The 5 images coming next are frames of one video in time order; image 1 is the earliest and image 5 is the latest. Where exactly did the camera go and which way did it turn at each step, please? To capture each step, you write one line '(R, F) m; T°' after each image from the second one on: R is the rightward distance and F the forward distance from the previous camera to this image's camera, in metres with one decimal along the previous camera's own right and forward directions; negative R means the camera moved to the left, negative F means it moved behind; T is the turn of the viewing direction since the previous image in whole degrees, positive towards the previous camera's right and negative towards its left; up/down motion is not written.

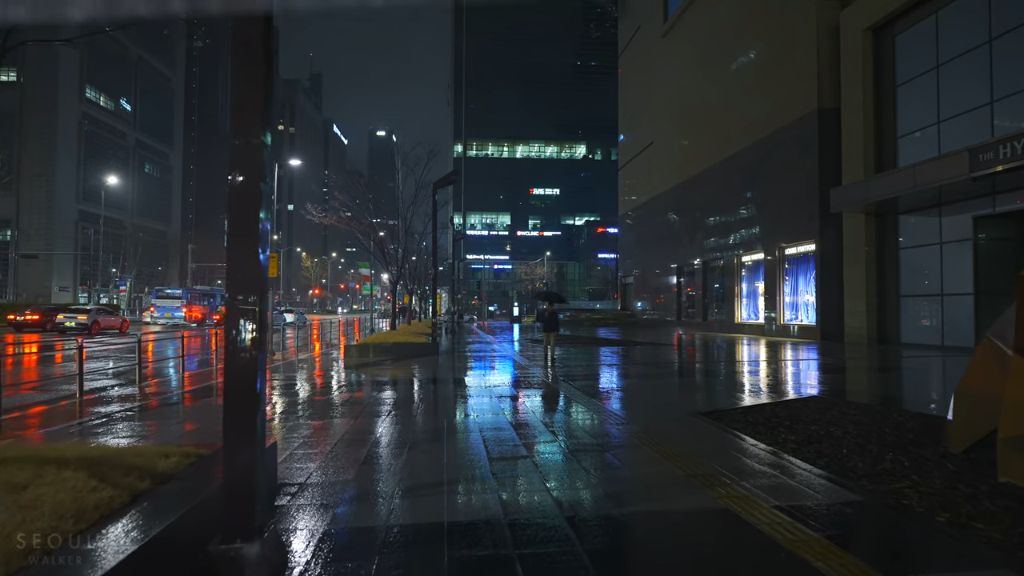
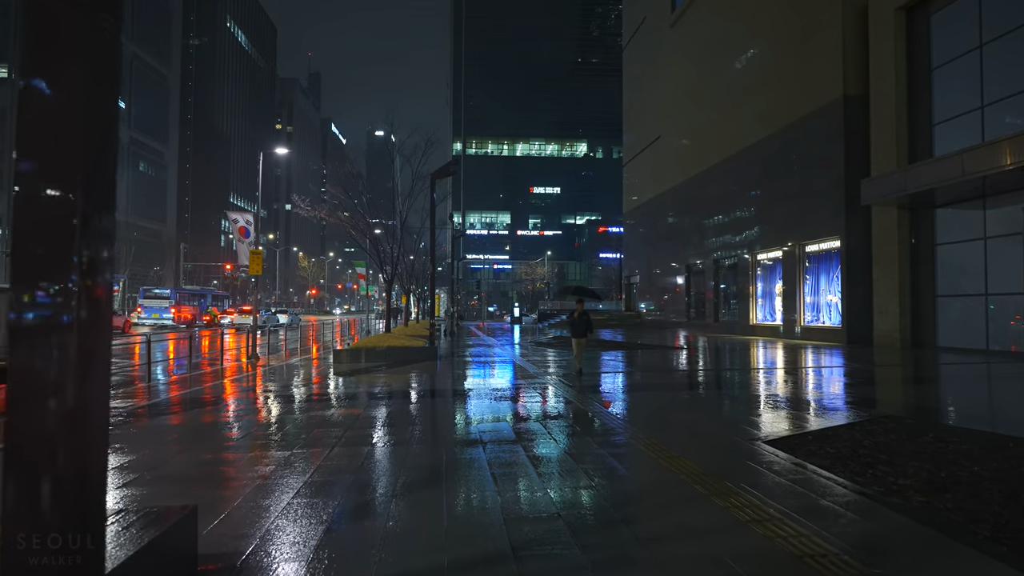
(-0.2, +1.5) m; 0°
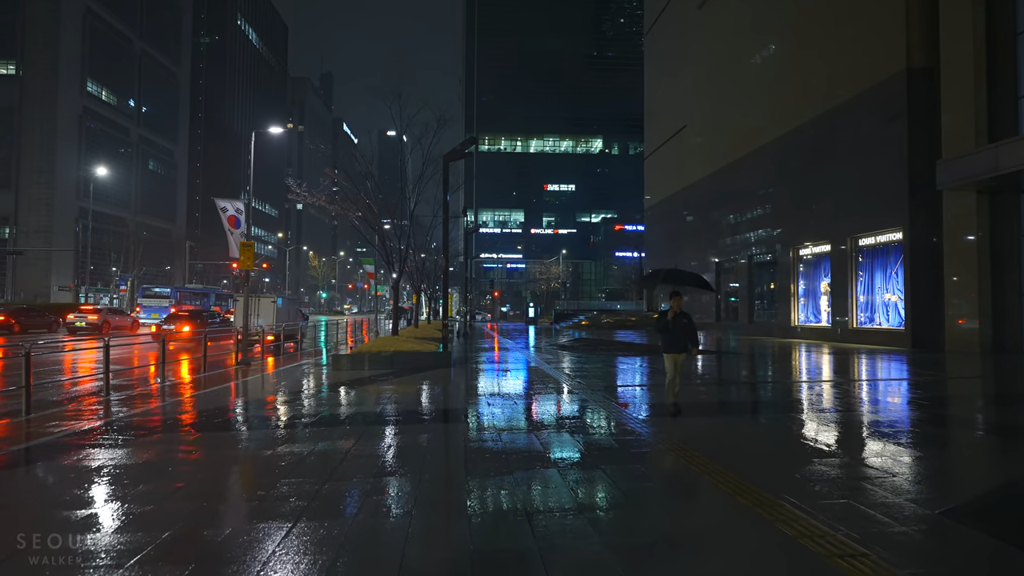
(-0.3, +2.2) m; -1°
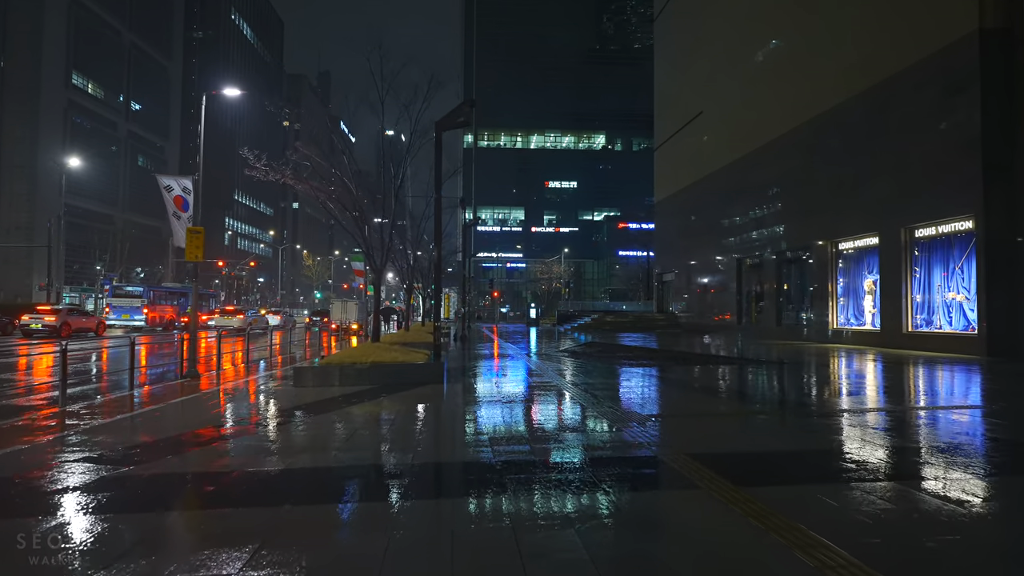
(-0.2, +2.9) m; 0°
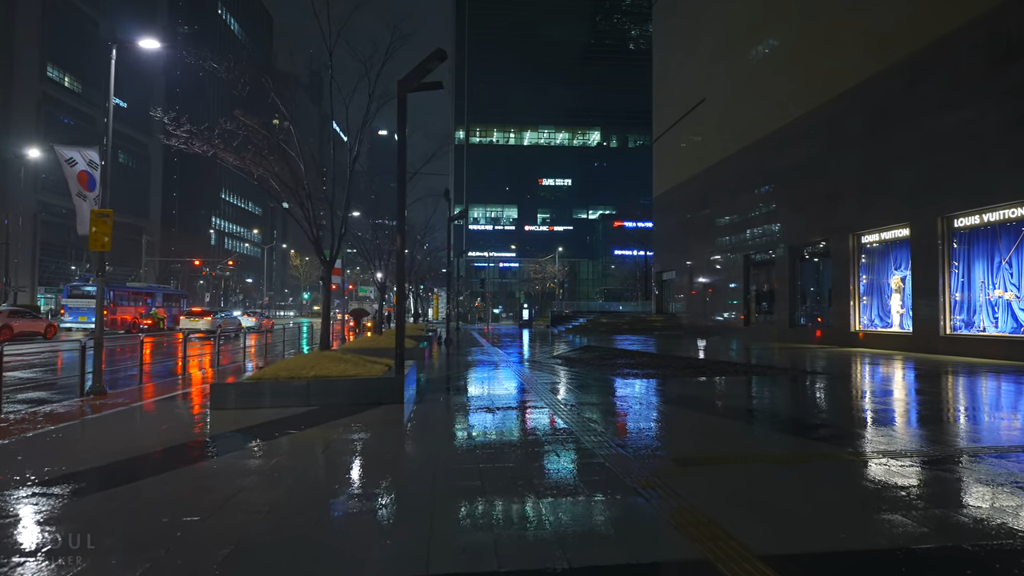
(+0.3, +2.4) m; +1°
